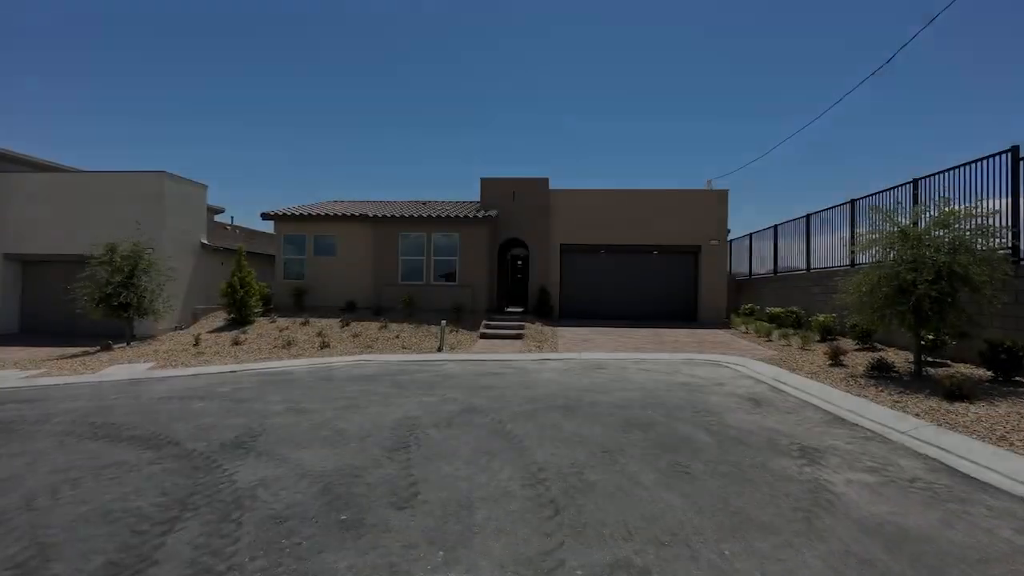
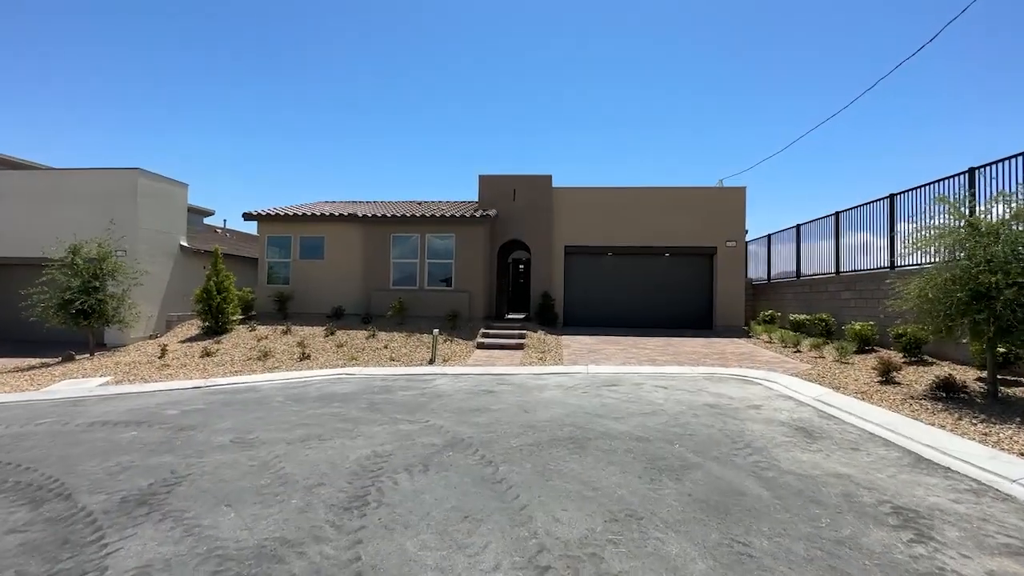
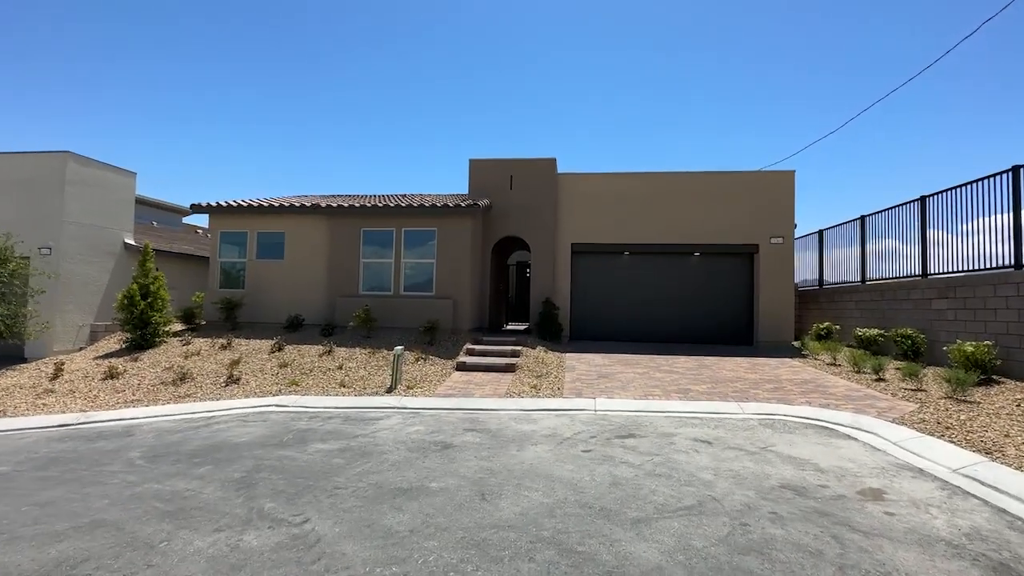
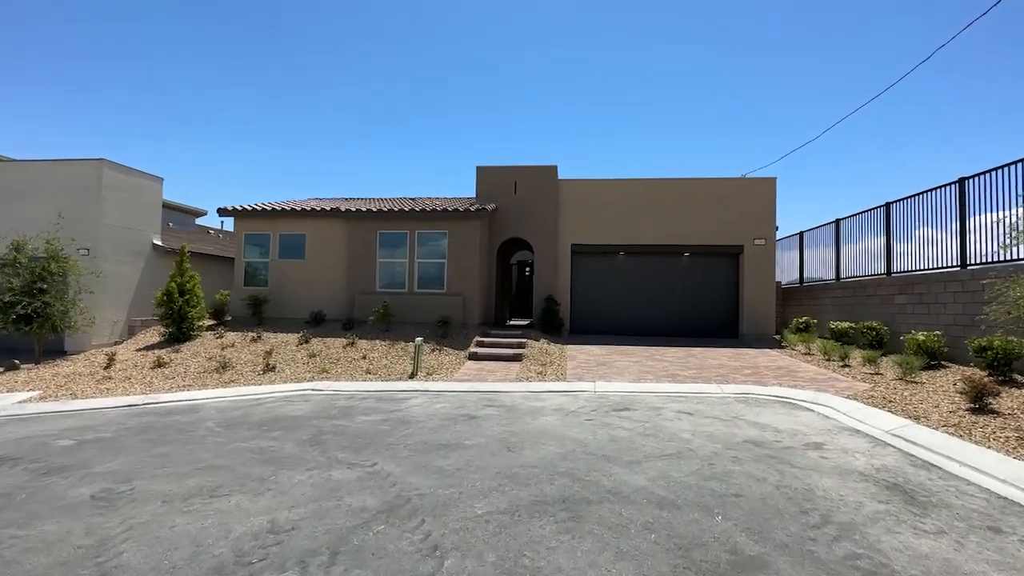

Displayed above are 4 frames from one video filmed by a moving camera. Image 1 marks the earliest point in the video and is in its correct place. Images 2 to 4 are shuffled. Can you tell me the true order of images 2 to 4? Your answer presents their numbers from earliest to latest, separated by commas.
2, 4, 3
